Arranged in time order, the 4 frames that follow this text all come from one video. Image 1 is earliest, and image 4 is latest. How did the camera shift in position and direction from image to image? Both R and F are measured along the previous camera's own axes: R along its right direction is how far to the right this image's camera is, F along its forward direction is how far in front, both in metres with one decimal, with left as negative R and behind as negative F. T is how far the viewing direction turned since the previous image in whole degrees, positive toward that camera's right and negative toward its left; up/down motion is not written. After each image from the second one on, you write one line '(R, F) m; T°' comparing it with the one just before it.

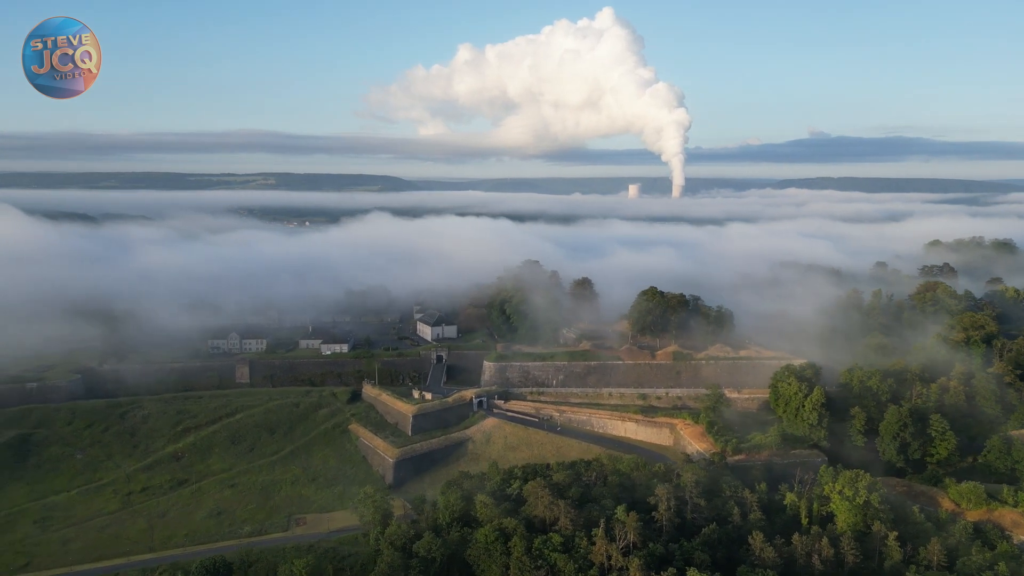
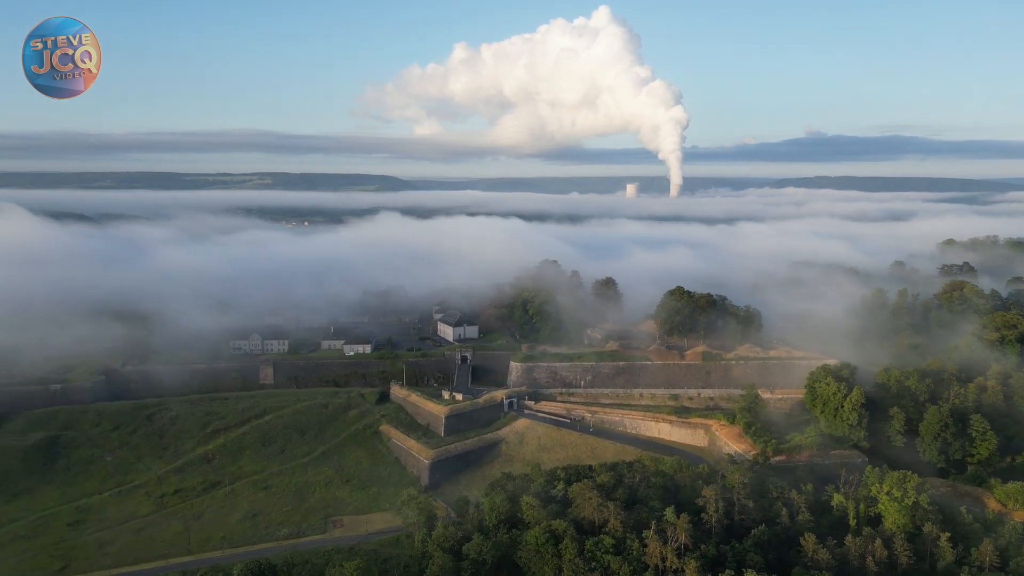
(-1.2, 0.0) m; 0°
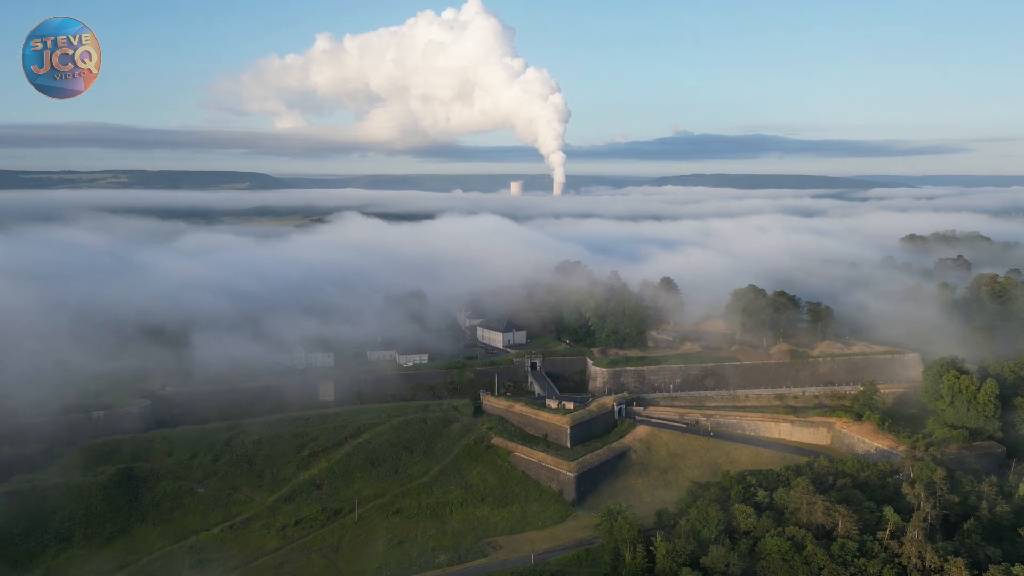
(-7.3, +1.1) m; +7°
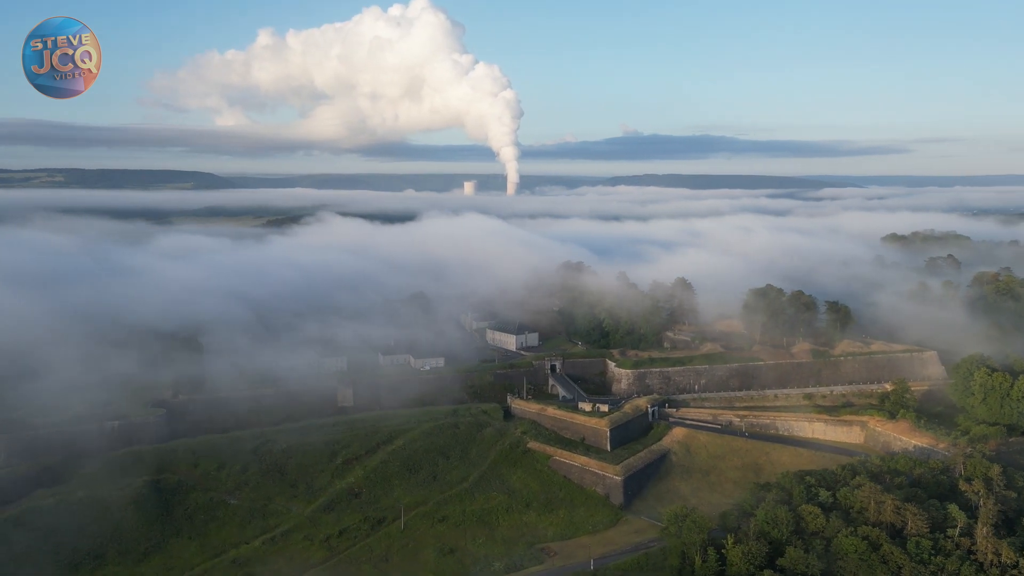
(-2.5, +0.3) m; +3°
